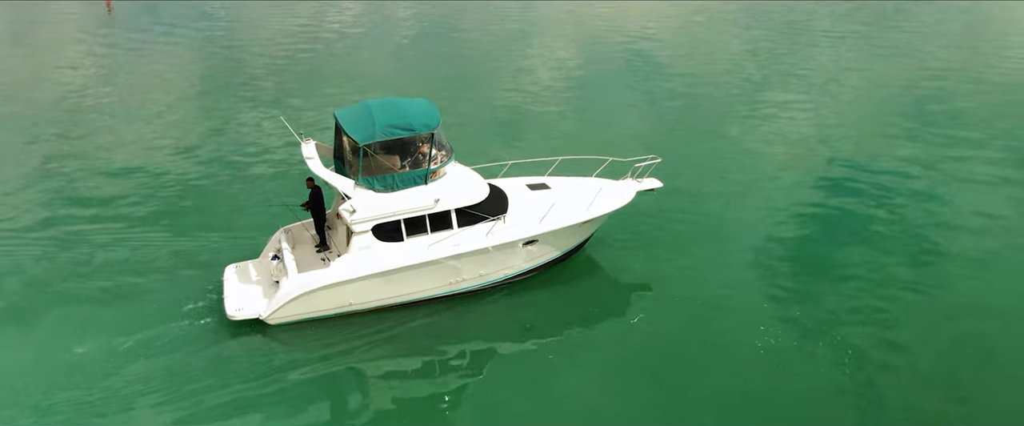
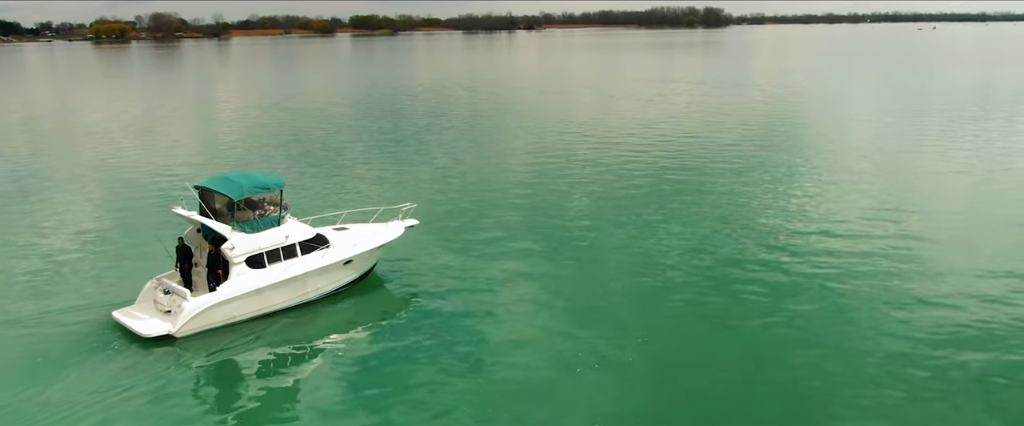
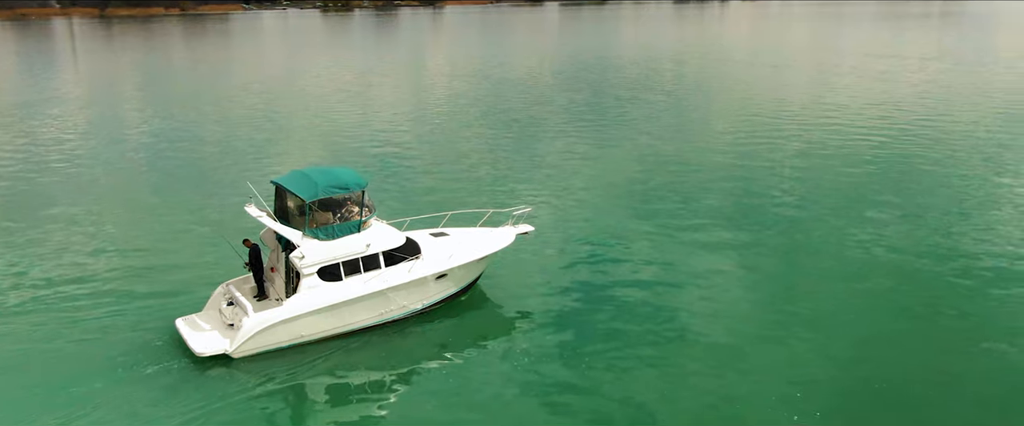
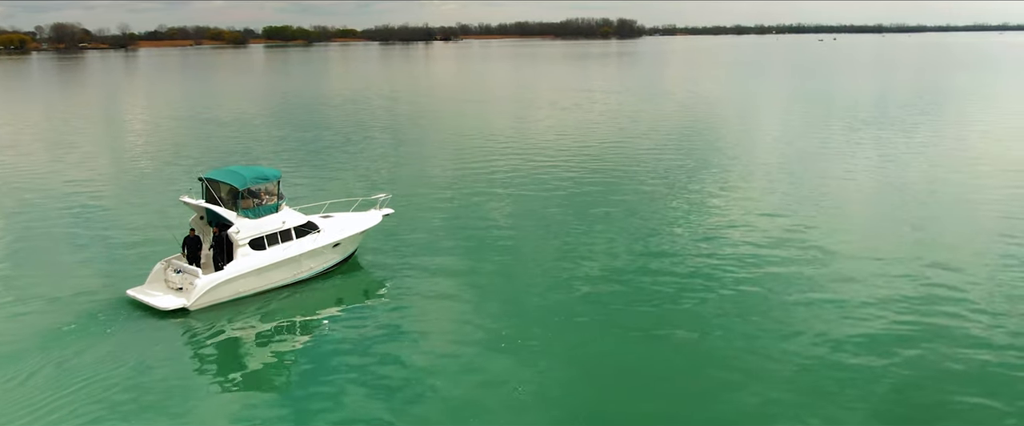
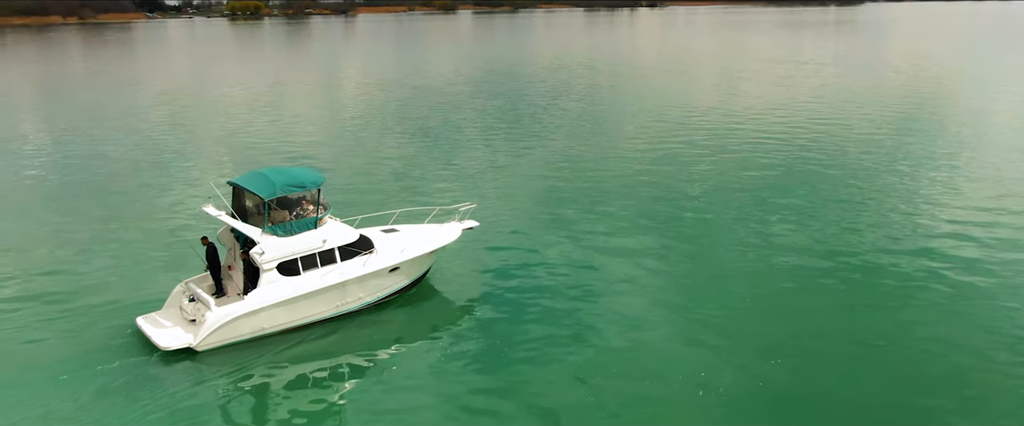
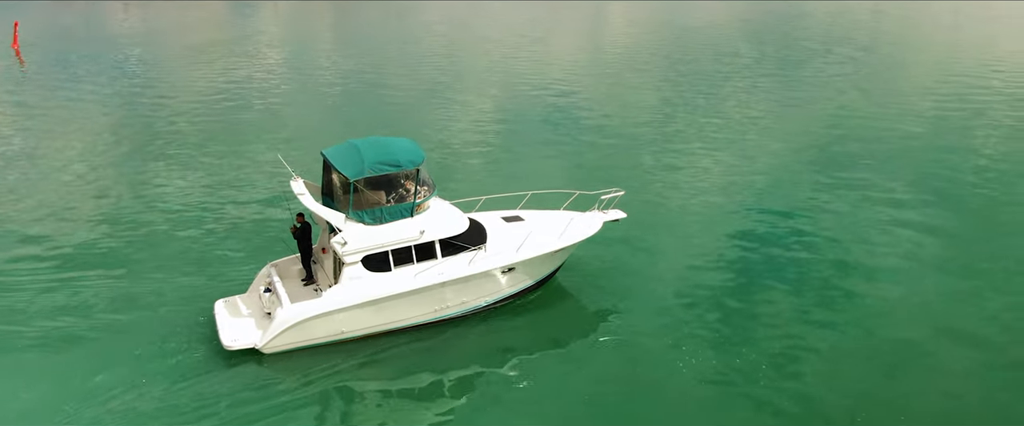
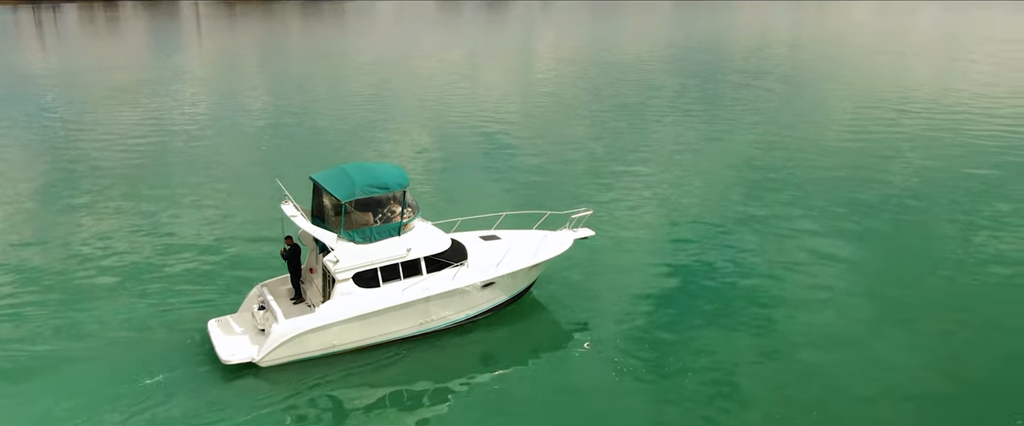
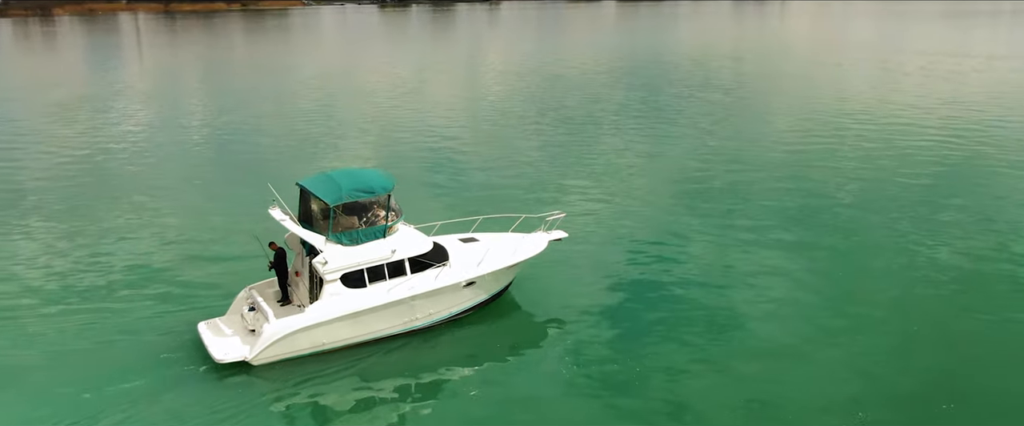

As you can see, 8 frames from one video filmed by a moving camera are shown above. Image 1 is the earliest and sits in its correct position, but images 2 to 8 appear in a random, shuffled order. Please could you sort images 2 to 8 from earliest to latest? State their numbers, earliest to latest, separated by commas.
6, 7, 8, 3, 5, 2, 4
